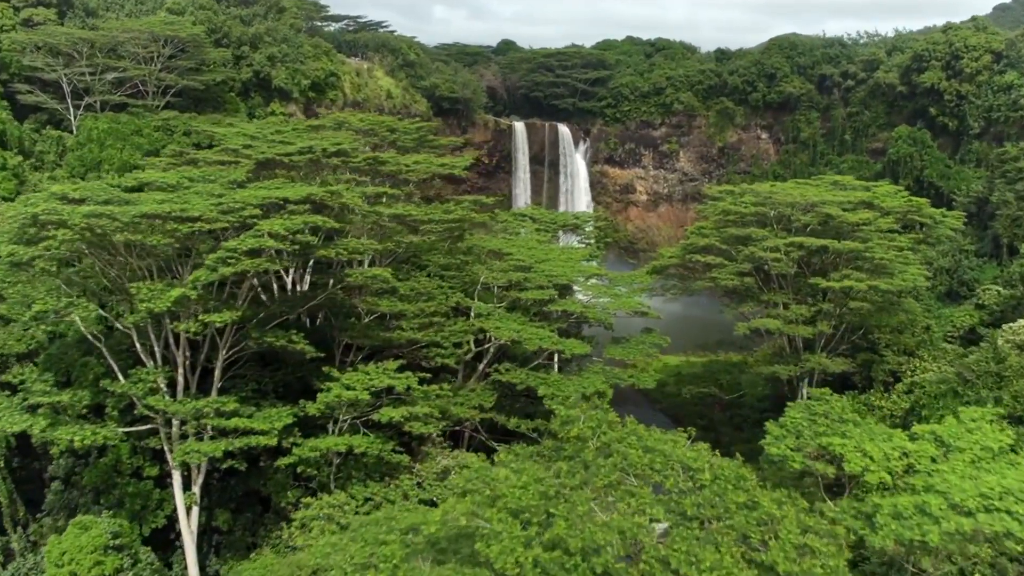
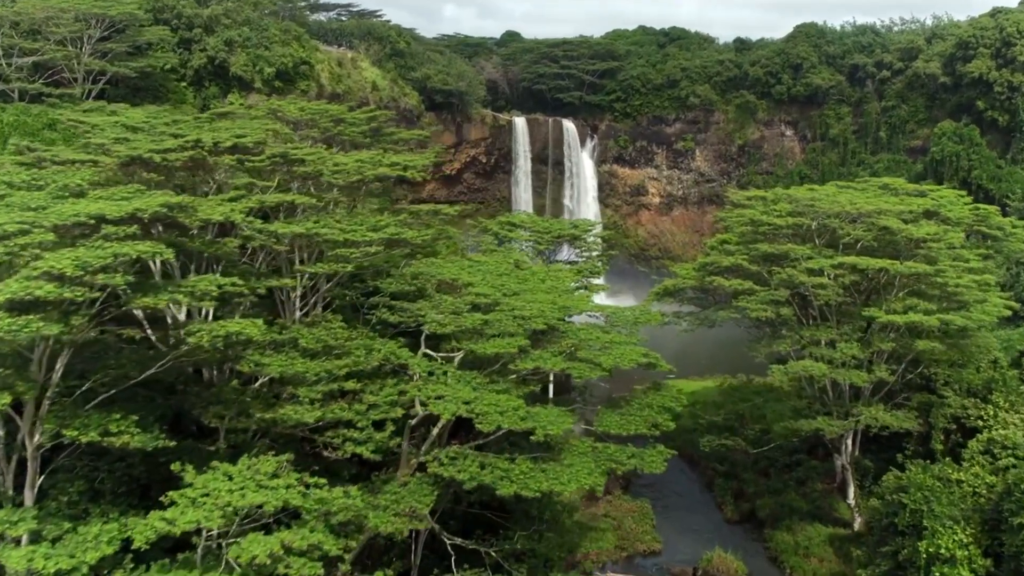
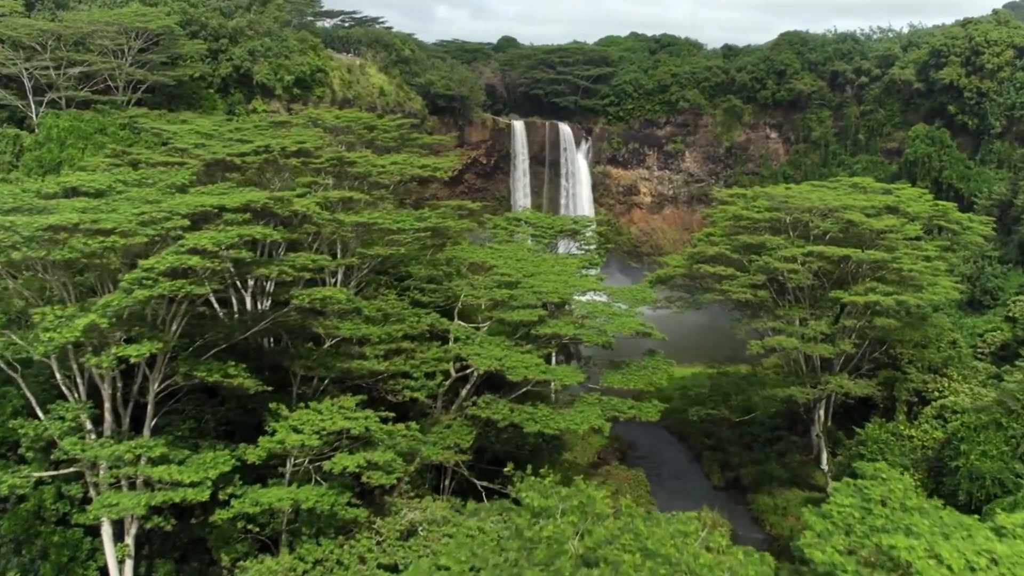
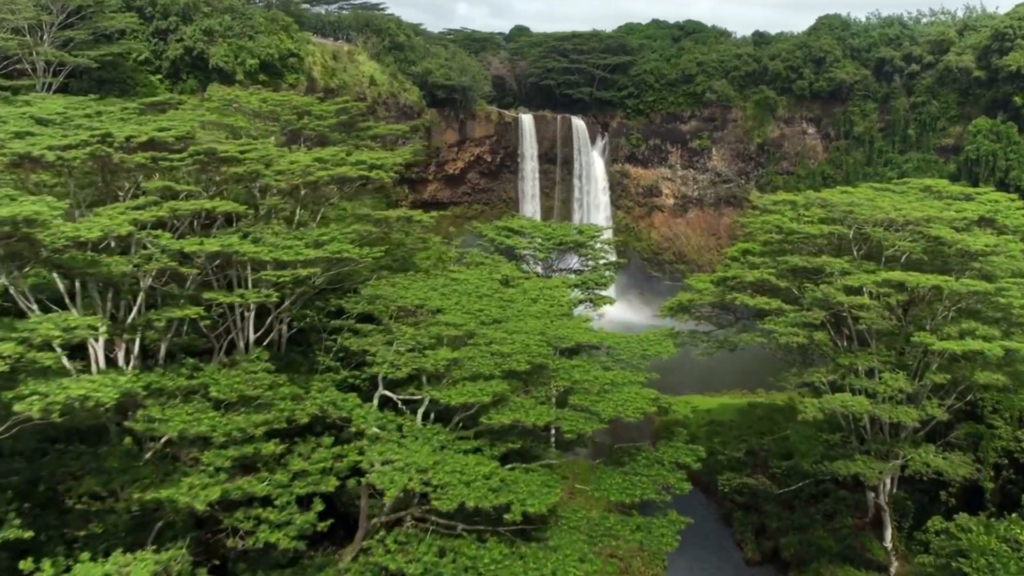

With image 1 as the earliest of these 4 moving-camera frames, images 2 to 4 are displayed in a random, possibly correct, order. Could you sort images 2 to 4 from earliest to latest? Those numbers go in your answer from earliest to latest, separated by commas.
3, 2, 4
